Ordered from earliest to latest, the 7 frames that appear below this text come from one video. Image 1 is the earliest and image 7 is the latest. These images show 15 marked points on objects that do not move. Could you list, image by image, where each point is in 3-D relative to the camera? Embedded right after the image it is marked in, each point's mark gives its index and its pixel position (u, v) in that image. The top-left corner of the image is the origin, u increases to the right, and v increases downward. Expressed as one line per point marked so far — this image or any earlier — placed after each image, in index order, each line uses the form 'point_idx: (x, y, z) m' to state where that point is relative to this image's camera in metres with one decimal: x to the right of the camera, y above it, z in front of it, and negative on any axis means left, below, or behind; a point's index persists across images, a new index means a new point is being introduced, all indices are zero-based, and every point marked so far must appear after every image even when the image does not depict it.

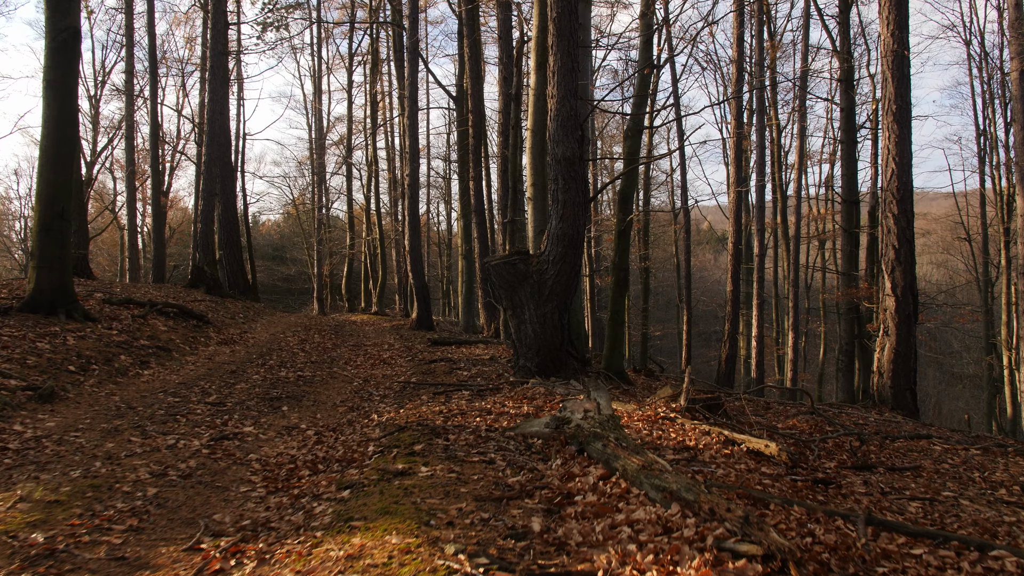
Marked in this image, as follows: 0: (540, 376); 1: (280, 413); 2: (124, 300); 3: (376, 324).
0: (+0.4, -1.4, +8.5) m
1: (-2.7, -1.5, +6.3) m
2: (-6.3, -0.2, +9.0) m
3: (-4.7, -1.2, +18.5) m
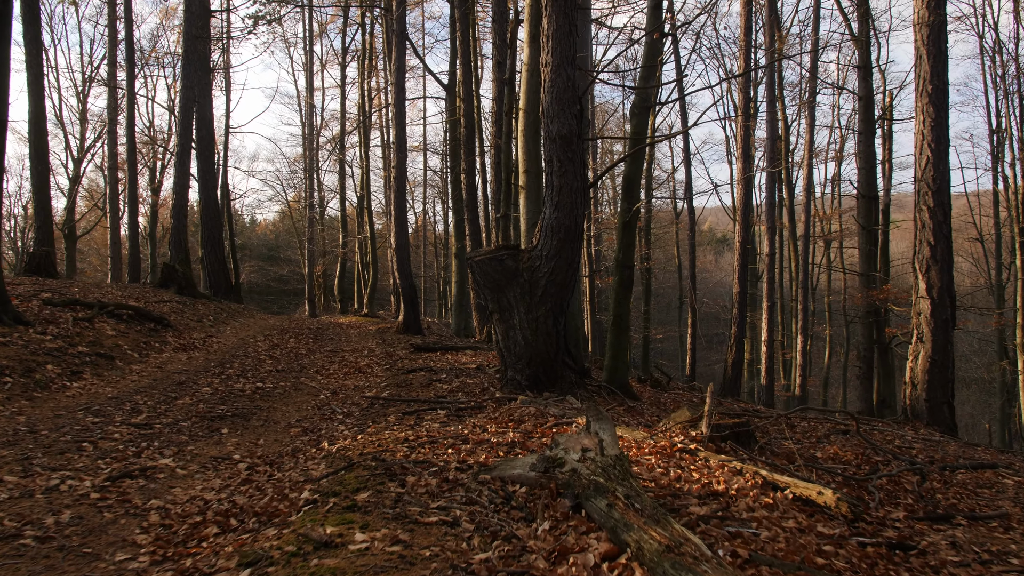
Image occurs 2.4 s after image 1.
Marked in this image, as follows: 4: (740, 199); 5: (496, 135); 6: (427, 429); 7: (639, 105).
0: (+0.3, -1.4, +7.4) m
1: (-2.9, -1.5, +5.2) m
2: (-6.5, -0.2, +7.9) m
3: (-4.9, -1.2, +17.3) m
4: (+7.2, +2.8, +17.4) m
5: (-0.4, +4.2, +14.7) m
6: (-0.9, -1.5, +5.6) m
7: (+2.0, +2.9, +8.3) m
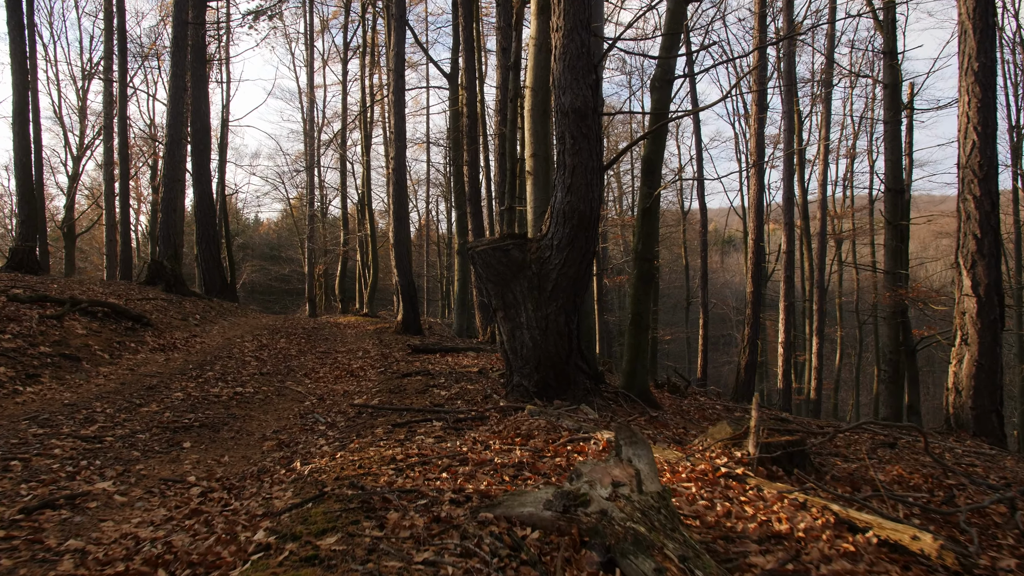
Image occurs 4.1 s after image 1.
0: (+0.4, -1.3, +6.6) m
1: (-2.8, -1.4, +4.4) m
2: (-6.4, -0.1, +7.1) m
3: (-4.7, -1.2, +16.6) m
4: (+7.4, +2.8, +16.6) m
5: (-0.3, +4.3, +13.9) m
6: (-0.8, -1.5, +4.8) m
7: (+2.1, +3.0, +7.4) m
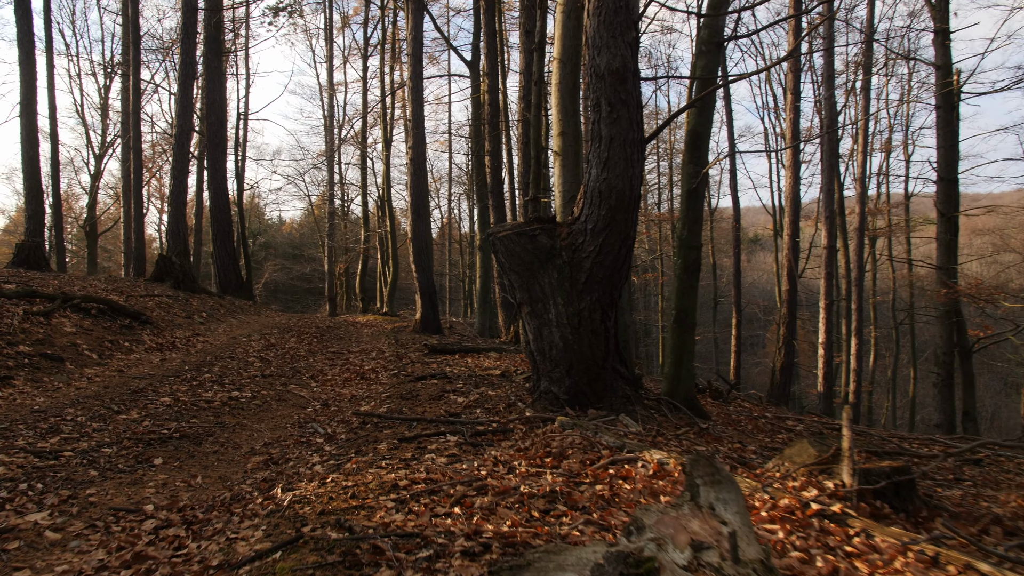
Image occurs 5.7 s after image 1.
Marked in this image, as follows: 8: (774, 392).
0: (+0.6, -1.3, +5.7) m
1: (-2.6, -1.3, +3.7) m
2: (-6.1, 0.0, +6.5) m
3: (-4.0, -1.1, +15.9) m
4: (+8.1, +2.9, +15.4) m
5: (+0.3, +4.4, +13.1) m
6: (-0.6, -1.4, +4.0) m
7: (+2.4, +3.1, +6.5) m
8: (+7.2, -2.9, +14.9) m
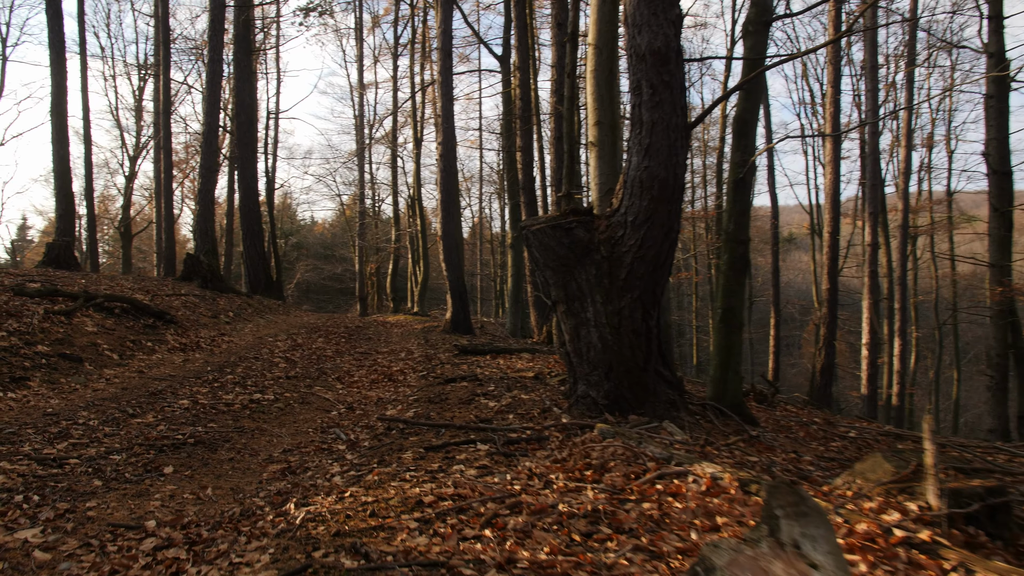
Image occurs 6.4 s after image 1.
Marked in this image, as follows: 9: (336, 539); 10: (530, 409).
0: (+1.0, -1.2, +5.3) m
1: (-2.4, -1.3, +3.4) m
2: (-5.7, 0.0, +6.5) m
3: (-3.1, -1.1, +15.7) m
4: (+8.9, +3.0, +14.6) m
5: (+1.0, +4.4, +12.7) m
6: (-0.4, -1.3, +3.6) m
7: (+2.8, +3.1, +6.0) m
8: (+8.0, -2.8, +14.2) m
9: (-0.9, -1.3, +2.7) m
10: (+0.2, -1.3, +5.6) m
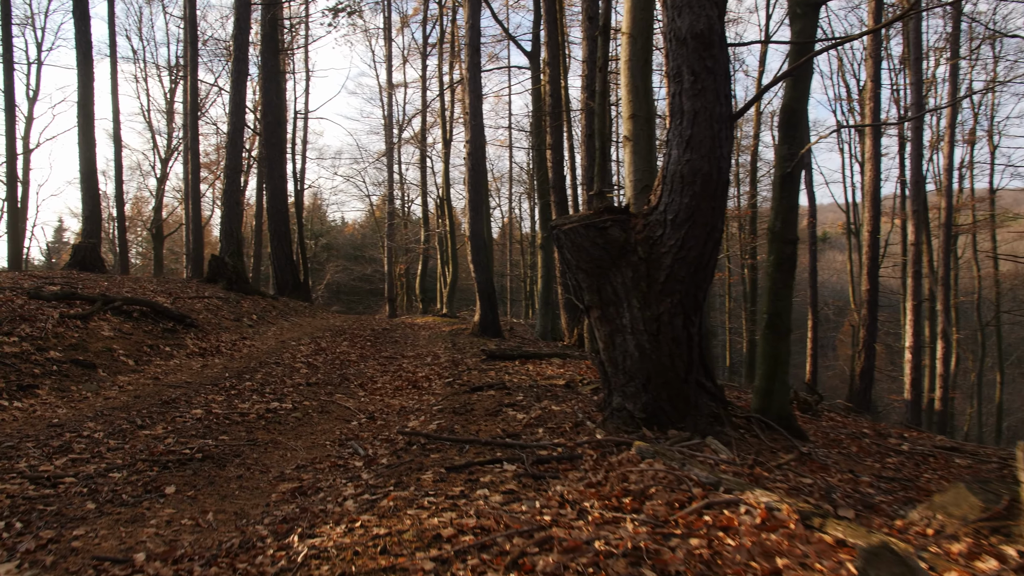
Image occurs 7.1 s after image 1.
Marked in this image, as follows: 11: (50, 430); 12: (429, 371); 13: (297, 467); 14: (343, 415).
0: (+1.2, -1.3, +4.9) m
1: (-2.2, -1.3, +3.2) m
2: (-5.4, 0.0, +6.4) m
3: (-2.3, -1.1, +15.5) m
4: (+9.6, +2.9, +13.7) m
5: (+1.7, +4.4, +12.2) m
6: (-0.2, -1.4, +3.2) m
7: (+3.1, +3.0, +5.5) m
8: (+8.8, -2.9, +13.3) m
9: (-0.8, -1.3, +2.3) m
10: (+0.5, -1.3, +5.2) m
11: (-3.5, -1.1, +4.0) m
12: (-1.3, -1.3, +8.3) m
13: (-1.8, -1.4, +4.3) m
14: (-1.9, -1.4, +5.9) m
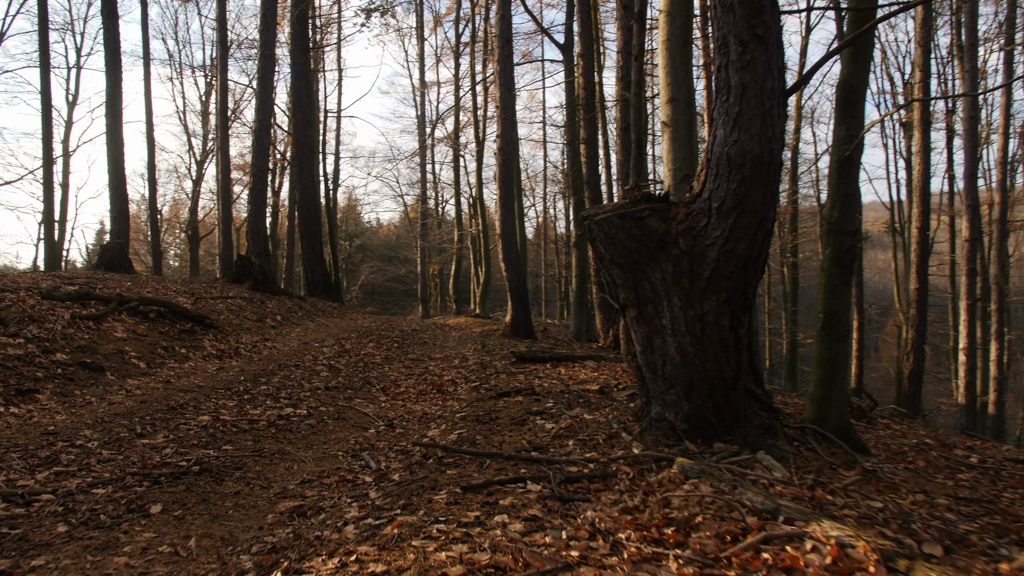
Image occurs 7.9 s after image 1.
0: (+1.5, -1.2, +4.3) m
1: (-2.1, -1.3, +2.8) m
2: (-5.0, 0.0, +6.2) m
3: (-1.4, -1.1, +15.1) m
4: (+10.4, +3.0, +12.6) m
5: (+2.3, +4.4, +11.6) m
6: (-0.1, -1.4, +2.8) m
7: (+3.3, +3.1, +4.8) m
8: (+9.5, -2.8, +12.2) m
9: (-0.7, -1.3, +1.9) m
10: (+0.7, -1.3, +4.7) m
11: (-3.3, -1.1, +3.8) m
12: (-0.9, -1.3, +7.9) m
13: (-1.6, -1.4, +3.9) m
14: (-1.6, -1.4, +5.6) m
